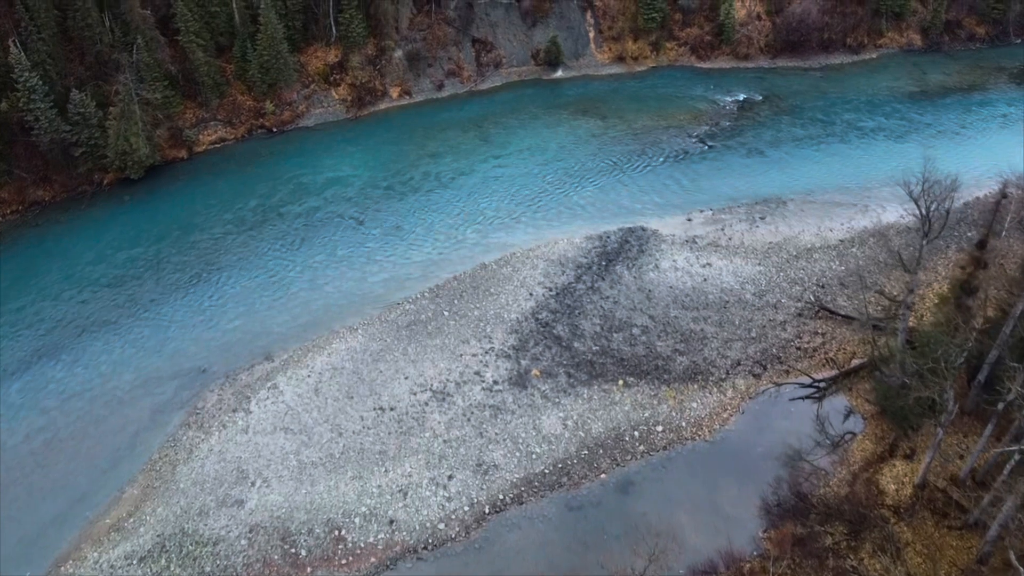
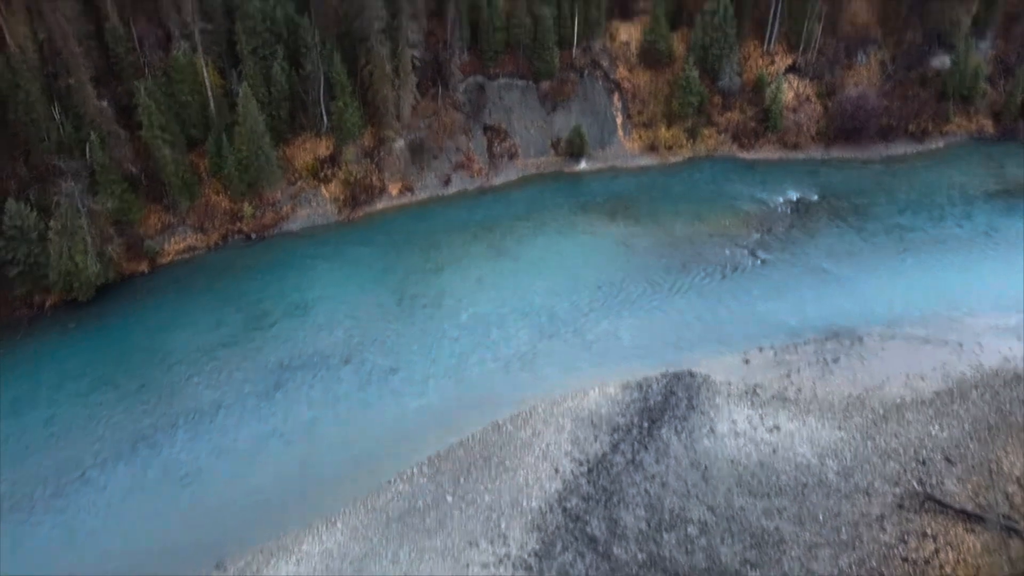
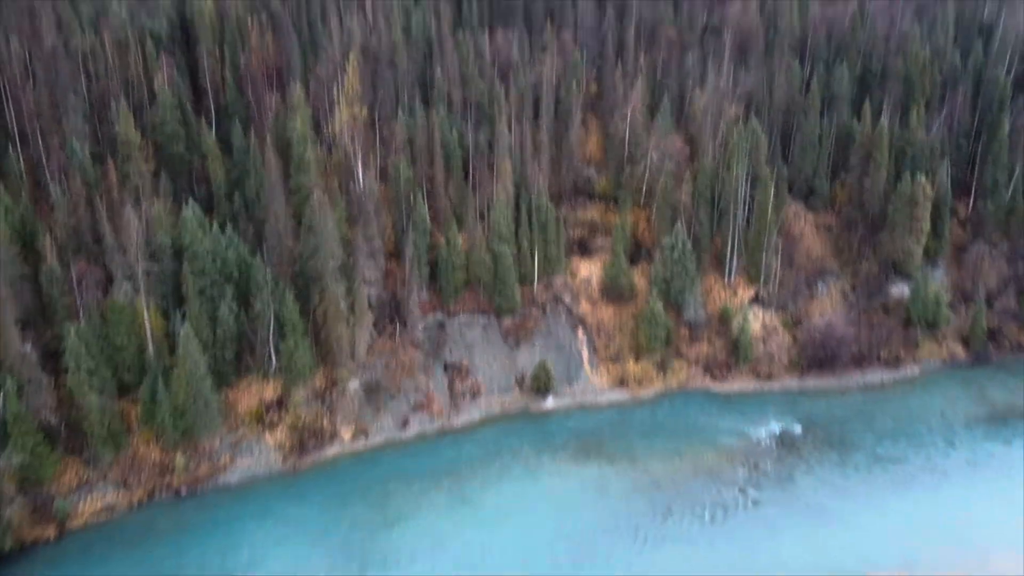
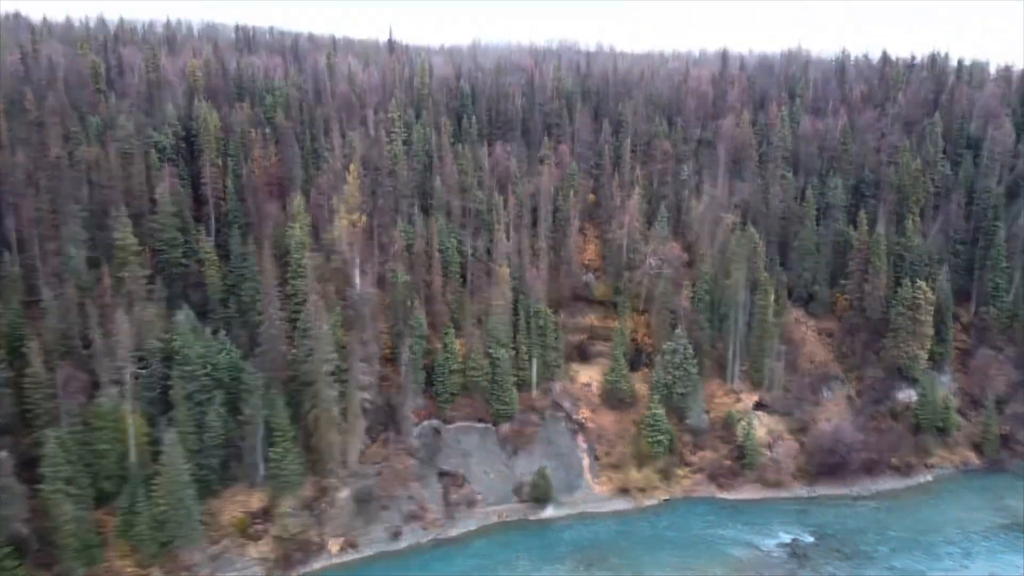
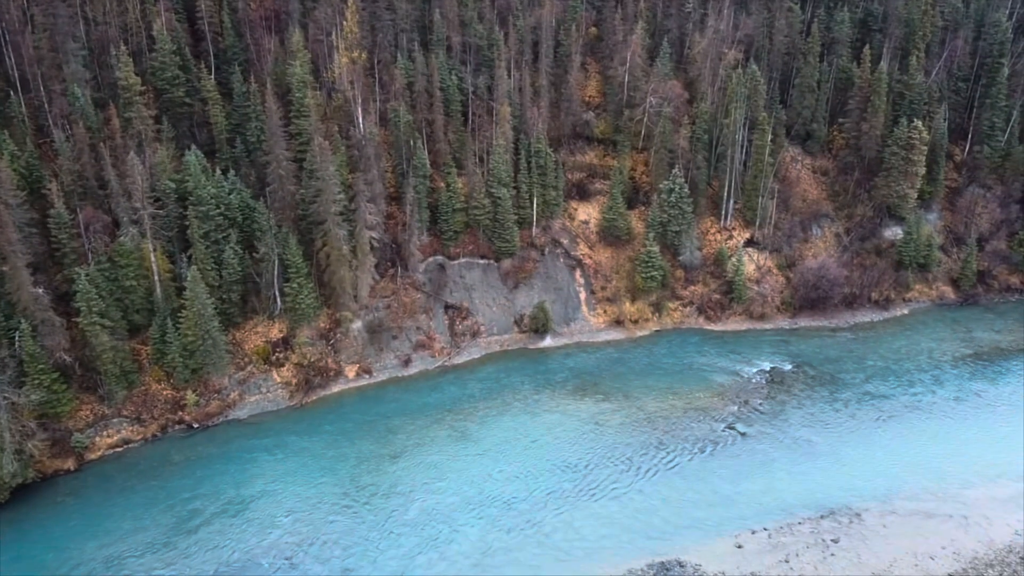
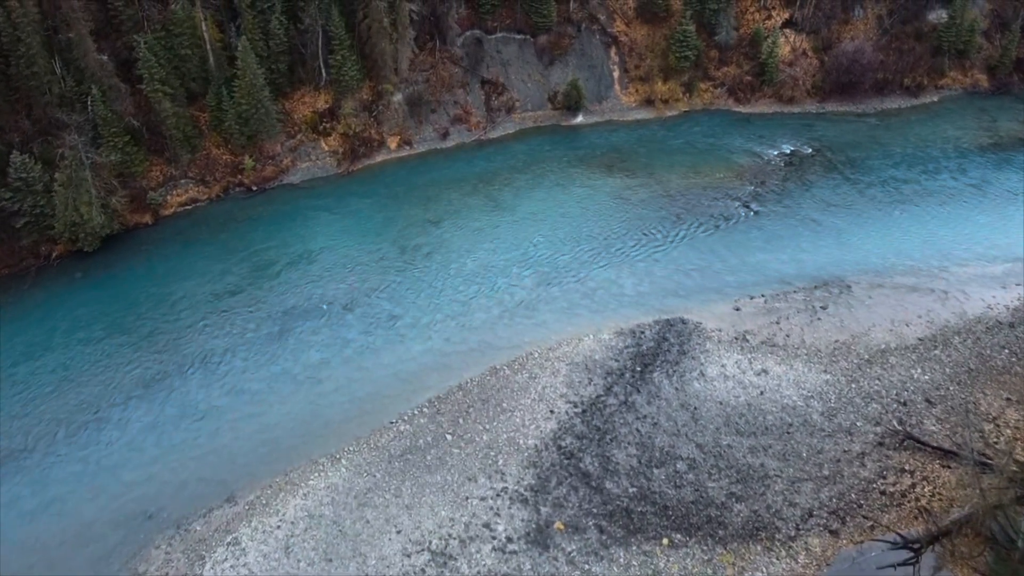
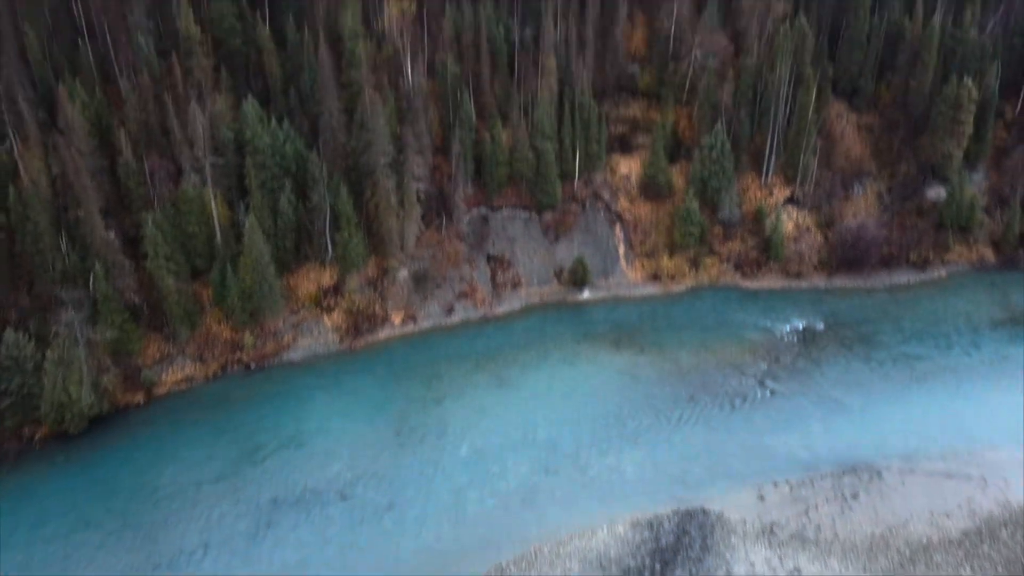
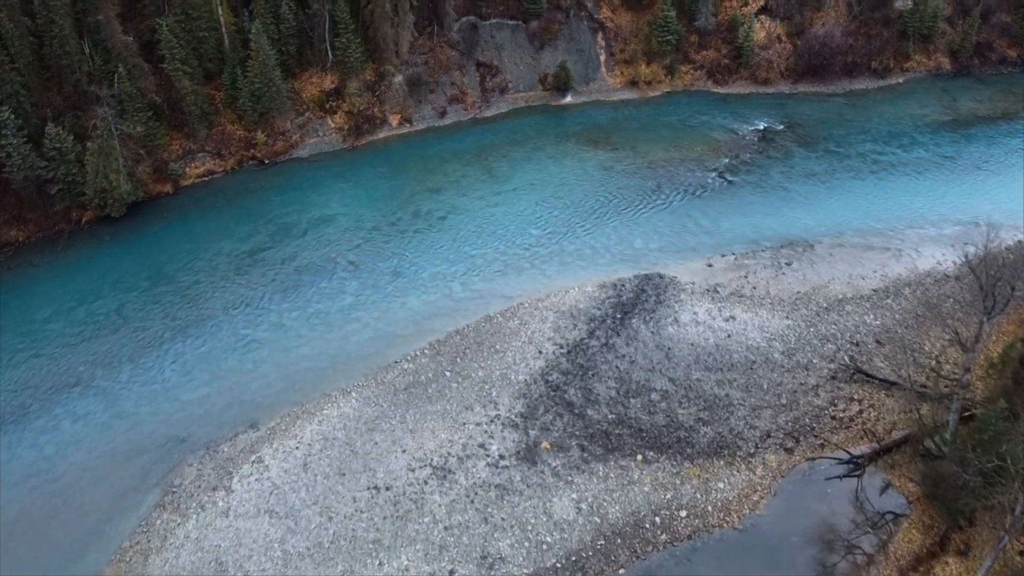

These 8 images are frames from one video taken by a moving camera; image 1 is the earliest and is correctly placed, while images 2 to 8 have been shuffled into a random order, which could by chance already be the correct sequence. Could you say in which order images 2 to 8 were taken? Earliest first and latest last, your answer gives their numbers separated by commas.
8, 6, 2, 7, 5, 3, 4
